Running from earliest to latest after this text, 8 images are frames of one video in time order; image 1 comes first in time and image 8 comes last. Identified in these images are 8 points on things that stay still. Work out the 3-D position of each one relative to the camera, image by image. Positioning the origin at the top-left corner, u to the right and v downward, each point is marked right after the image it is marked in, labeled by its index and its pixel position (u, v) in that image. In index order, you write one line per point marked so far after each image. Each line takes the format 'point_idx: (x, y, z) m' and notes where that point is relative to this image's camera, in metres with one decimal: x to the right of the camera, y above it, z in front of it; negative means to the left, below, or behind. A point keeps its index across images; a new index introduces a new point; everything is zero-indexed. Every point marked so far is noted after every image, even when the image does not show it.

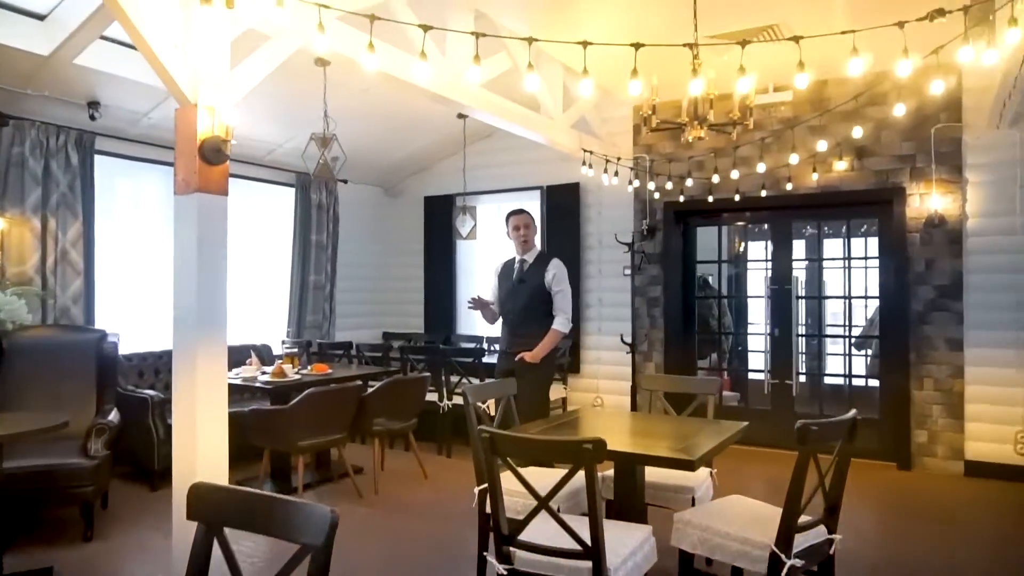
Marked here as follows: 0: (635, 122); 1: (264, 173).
0: (+1.0, +1.4, +5.8) m
1: (-2.2, +1.0, +6.0) m
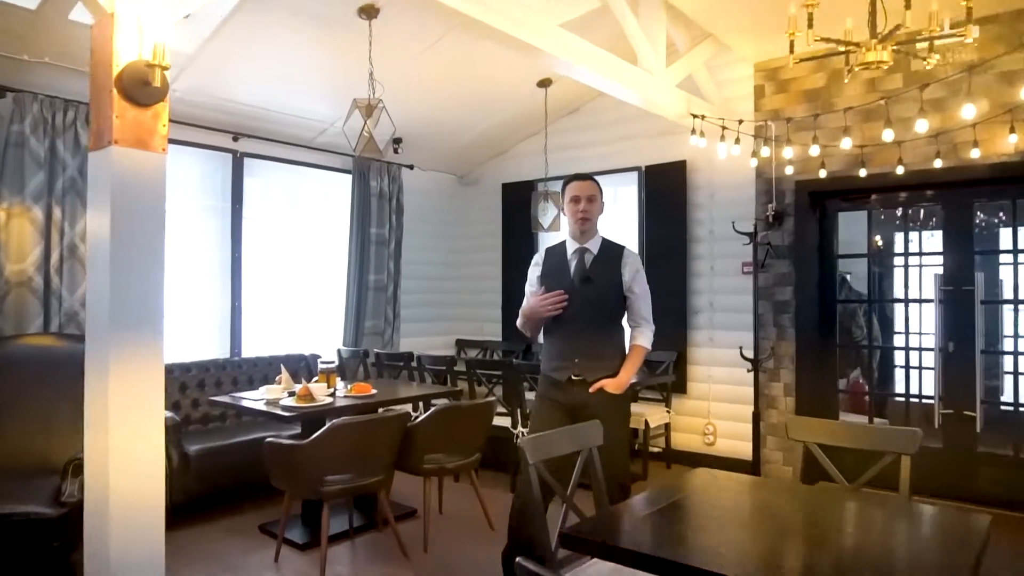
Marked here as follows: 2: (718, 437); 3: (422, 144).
0: (+1.7, +1.4, +4.7) m
1: (-1.5, +1.0, +5.3) m
2: (+1.5, -1.1, +4.9) m
3: (-0.7, +1.2, +5.6) m
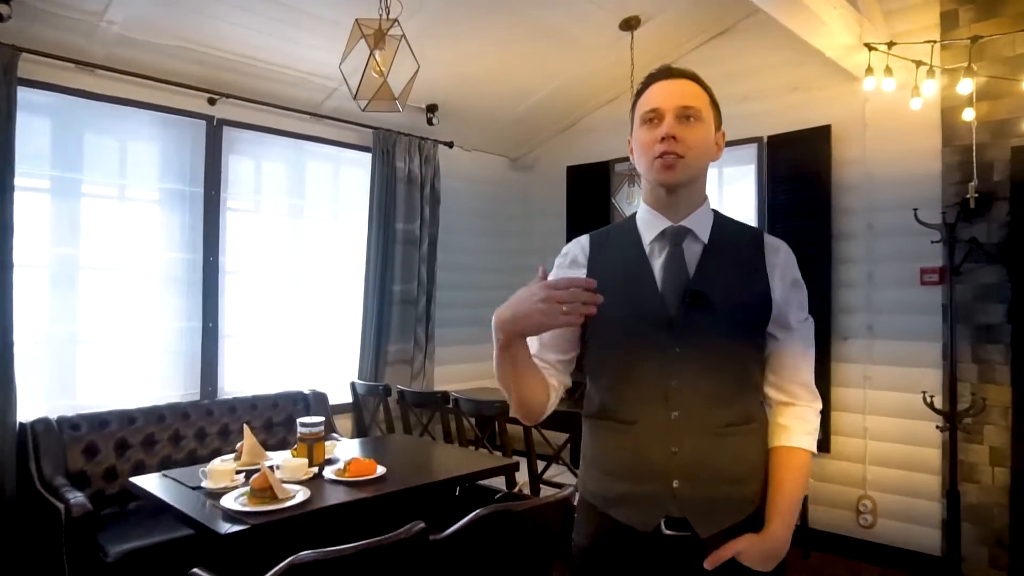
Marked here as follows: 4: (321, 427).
0: (+2.0, +1.3, +3.2) m
1: (-1.1, +0.9, +4.0) m
2: (+1.8, -1.2, +3.4) m
3: (-0.3, +1.1, +4.4) m
4: (-0.7, -0.5, +2.4) m
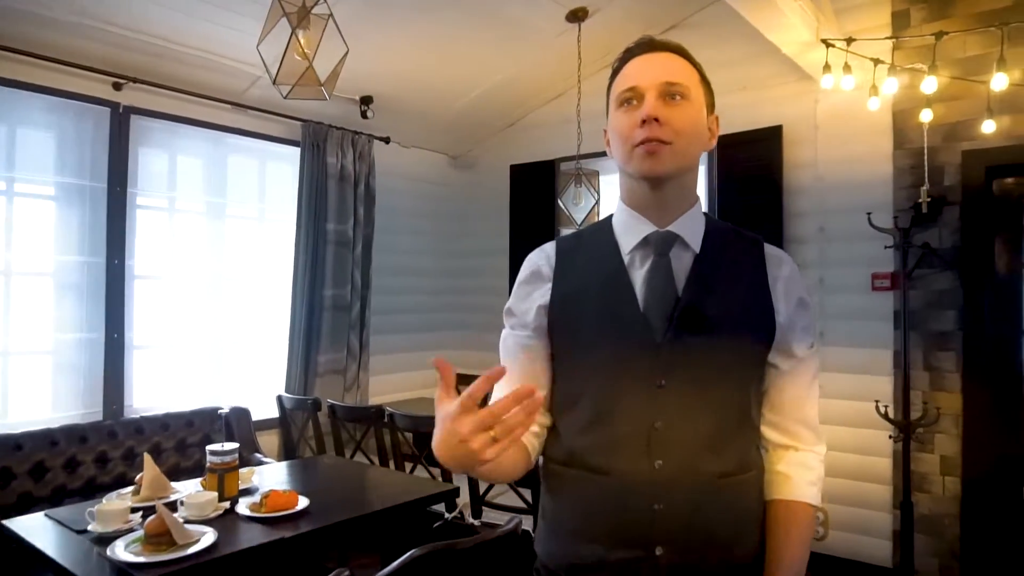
0: (+1.8, +1.3, +3.1) m
1: (-1.4, +0.9, +3.7) m
2: (+1.6, -1.2, +3.3) m
3: (-0.7, +1.1, +4.1) m
4: (-0.9, -0.5, +2.1) m
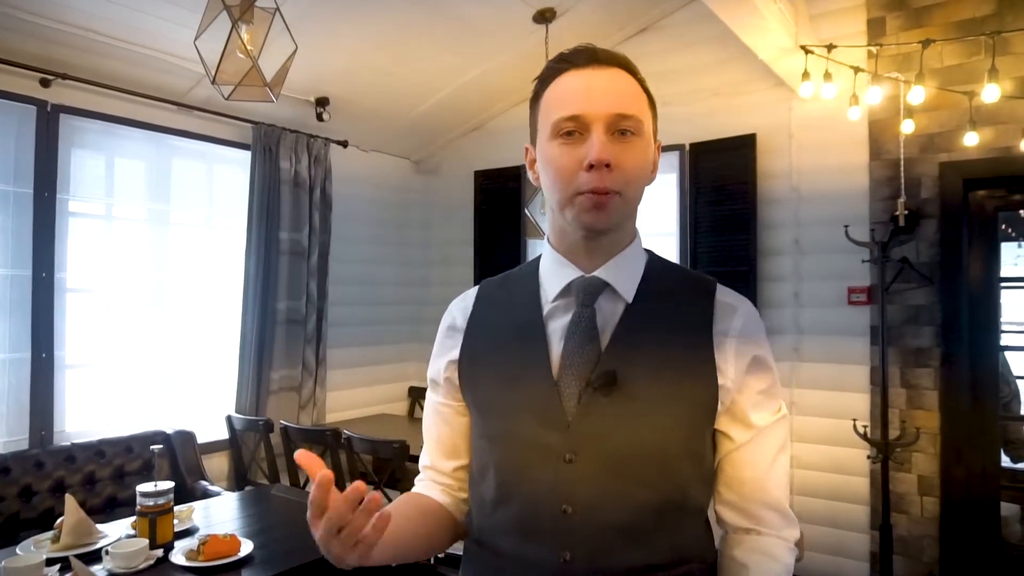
0: (+1.6, +1.2, +3.1) m
1: (-1.6, +0.8, +3.4) m
2: (+1.4, -1.3, +3.2) m
3: (-0.9, +1.0, +3.9) m
4: (-1.0, -0.6, +1.9) m
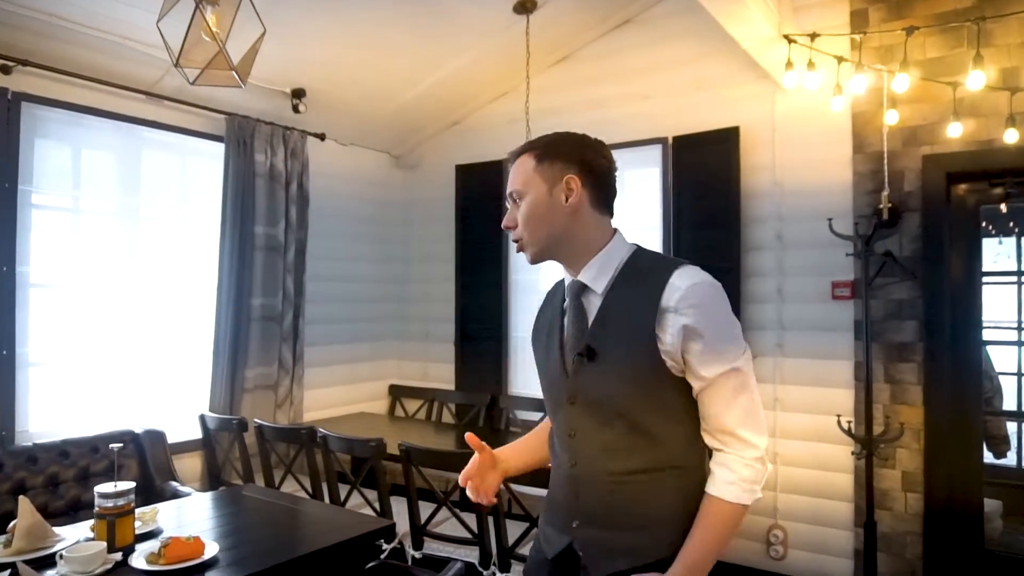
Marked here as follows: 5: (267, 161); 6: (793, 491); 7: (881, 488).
0: (+1.5, +1.3, +3.0) m
1: (-1.7, +0.8, +3.3) m
2: (+1.3, -1.2, +3.2) m
3: (-1.0, +1.0, +3.8) m
4: (-1.0, -0.6, +1.8) m
5: (-1.3, +0.7, +3.6) m
6: (+1.3, -1.0, +3.2) m
7: (+1.6, -0.9, +3.0) m
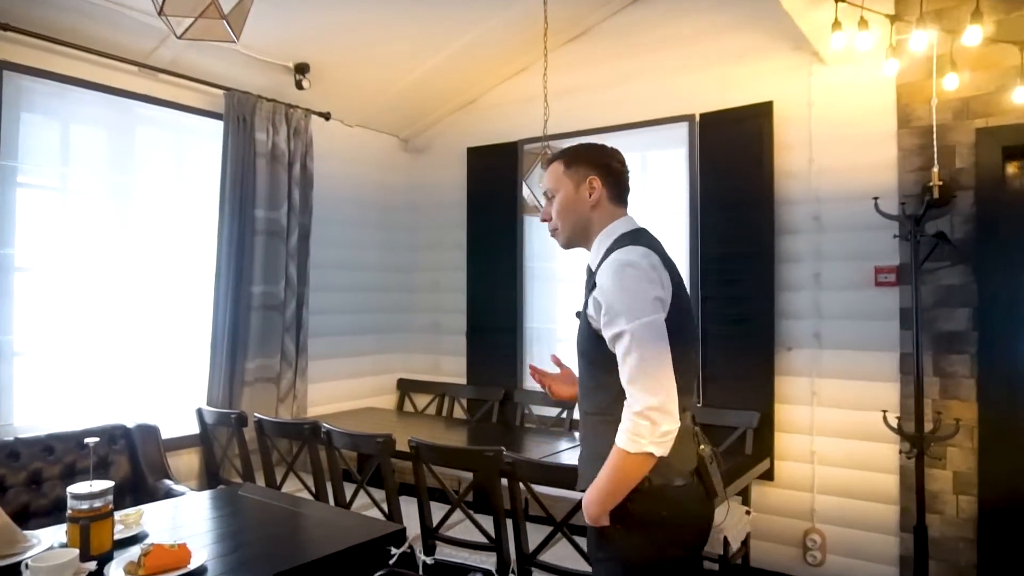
0: (+1.6, +1.3, +2.8) m
1: (-1.6, +0.9, +3.1) m
2: (+1.4, -1.2, +3.0) m
3: (-0.9, +1.1, +3.6) m
4: (-1.0, -0.5, +1.6) m
5: (-1.2, +0.7, +3.4) m
6: (+1.4, -0.9, +3.0) m
7: (+1.7, -0.8, +2.8) m
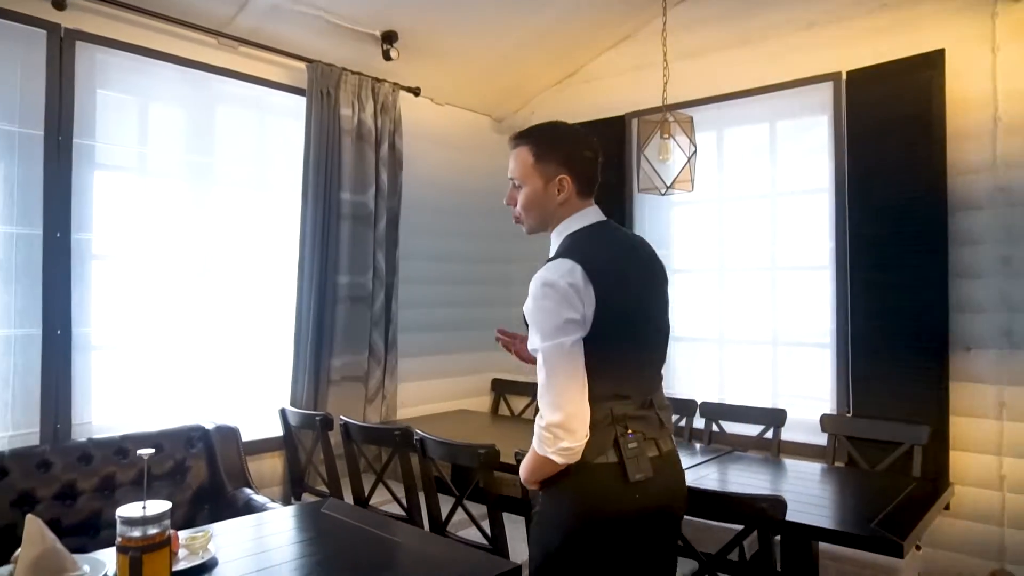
0: (+2.0, +1.4, +2.2) m
1: (-1.2, +0.9, +2.9) m
2: (+1.8, -1.1, +2.4) m
3: (-0.4, +1.2, +3.3) m
4: (-0.7, -0.5, +1.4) m
5: (-0.7, +0.8, +3.1) m
6: (+1.8, -0.8, +2.4) m
7: (+2.1, -0.8, +2.1) m
